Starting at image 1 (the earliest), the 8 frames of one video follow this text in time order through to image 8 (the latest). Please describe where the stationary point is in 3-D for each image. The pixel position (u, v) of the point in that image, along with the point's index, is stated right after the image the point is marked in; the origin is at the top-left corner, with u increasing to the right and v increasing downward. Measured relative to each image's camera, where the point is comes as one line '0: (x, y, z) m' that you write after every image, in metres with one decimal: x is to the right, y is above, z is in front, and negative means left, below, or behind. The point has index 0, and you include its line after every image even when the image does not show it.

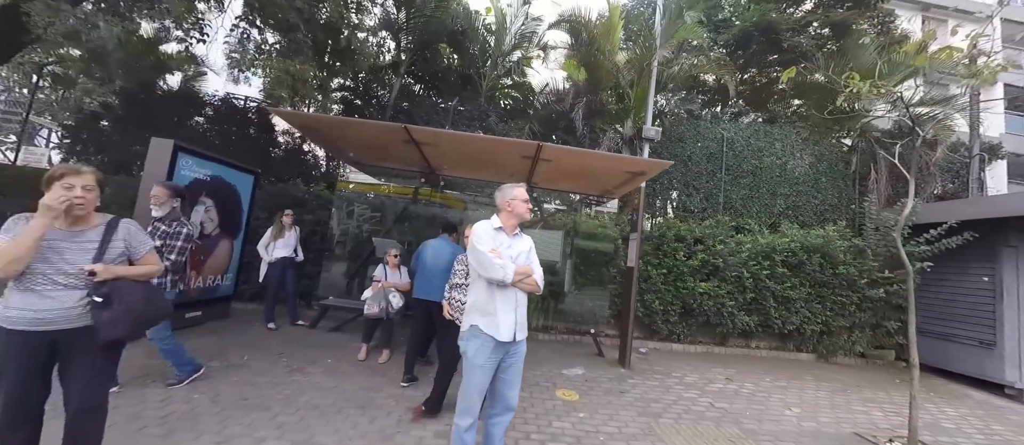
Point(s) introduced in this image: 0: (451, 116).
0: (-1.4, +2.9, +8.6) m
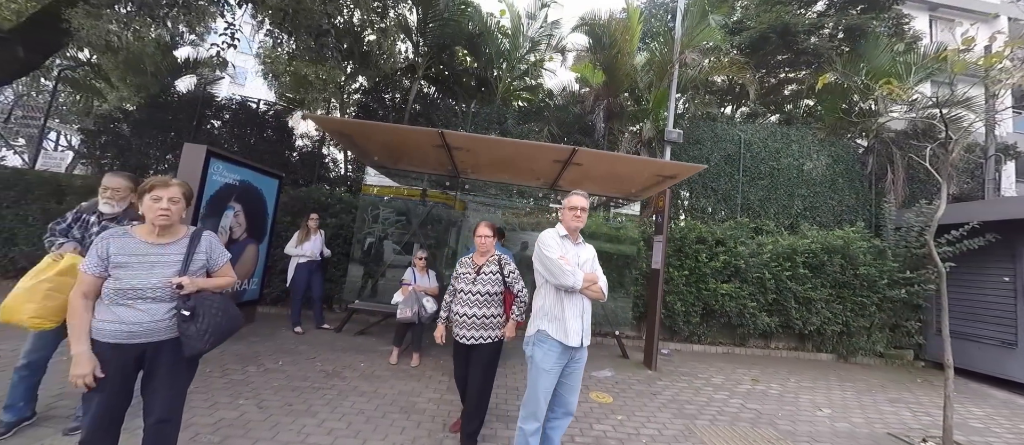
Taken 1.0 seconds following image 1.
0: (-1.0, +2.8, +8.7) m
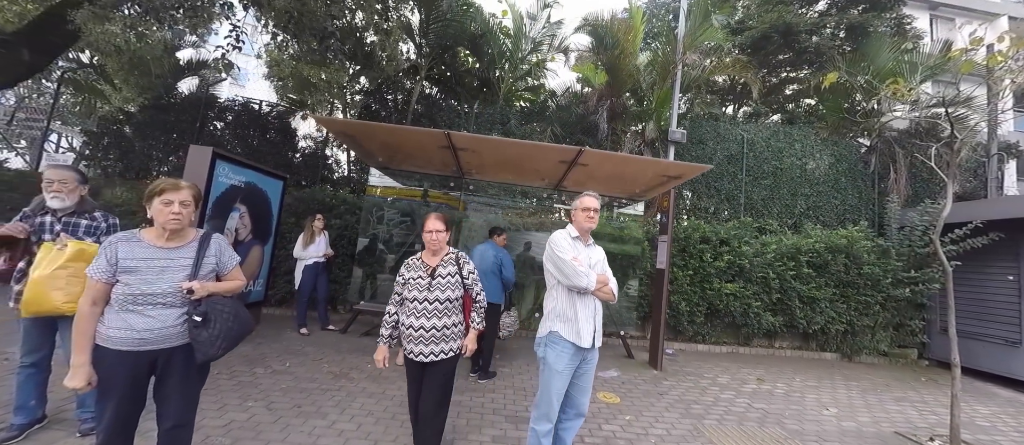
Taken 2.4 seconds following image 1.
0: (-0.9, +2.8, +8.7) m
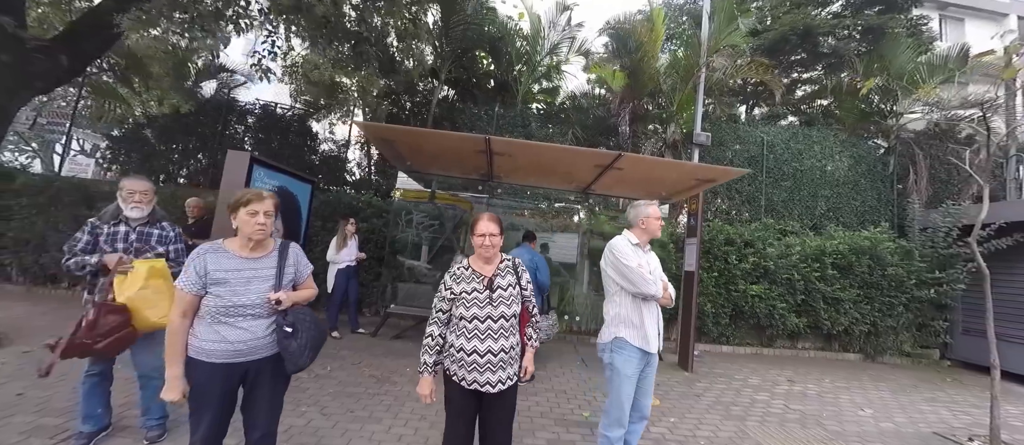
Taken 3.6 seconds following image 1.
0: (-0.4, +2.7, +8.7) m
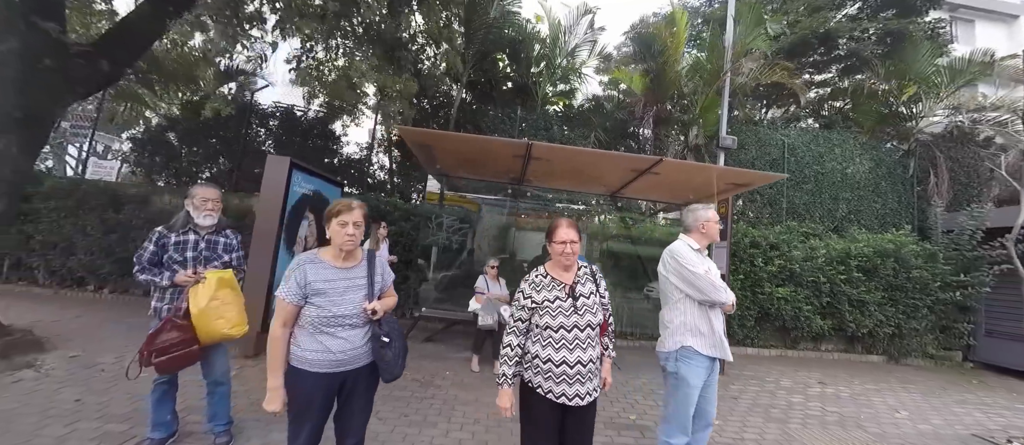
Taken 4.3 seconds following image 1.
0: (+0.1, +2.7, +8.7) m
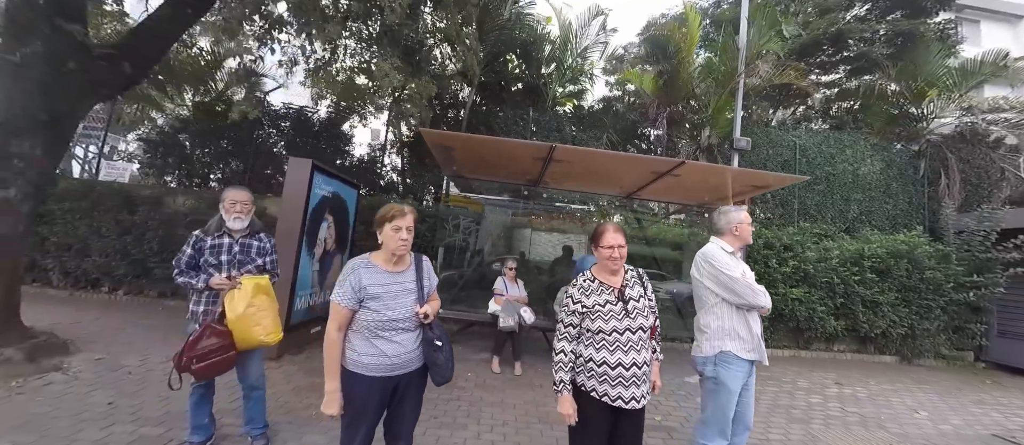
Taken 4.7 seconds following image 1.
0: (+0.4, +2.6, +8.7) m
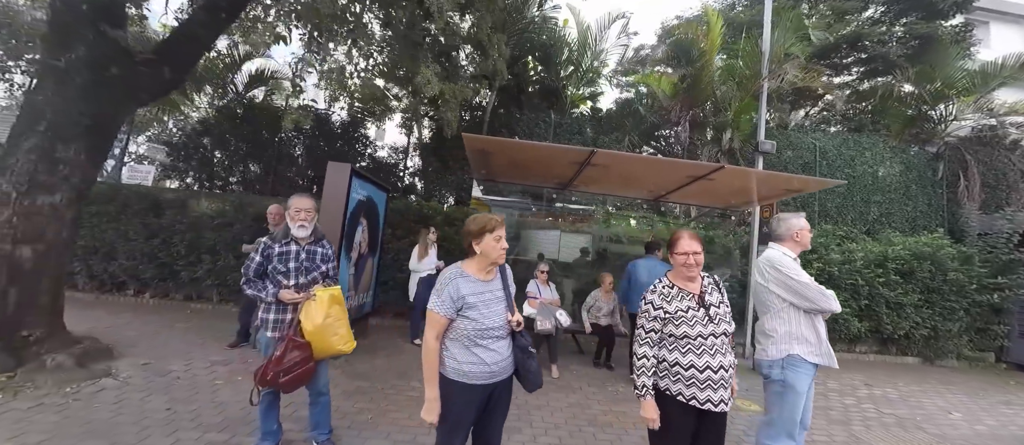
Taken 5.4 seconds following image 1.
0: (+0.9, +2.6, +8.8) m
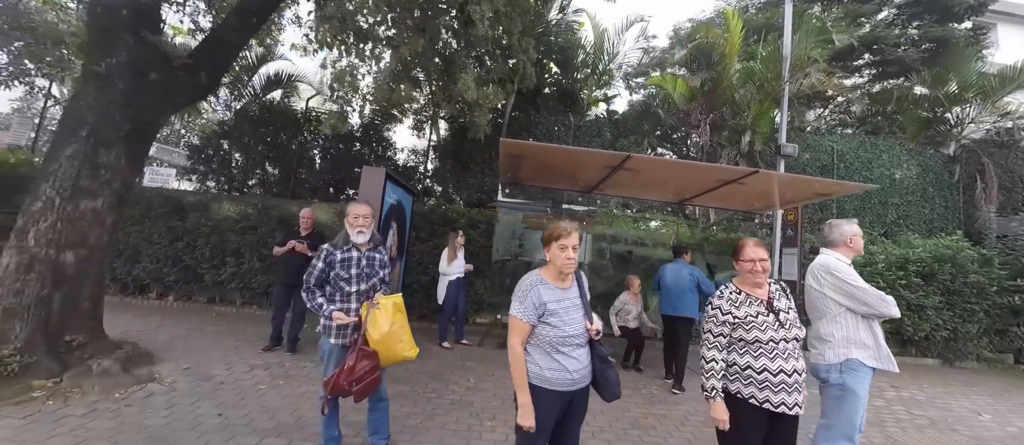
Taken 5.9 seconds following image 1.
0: (+1.4, +2.5, +8.8) m
